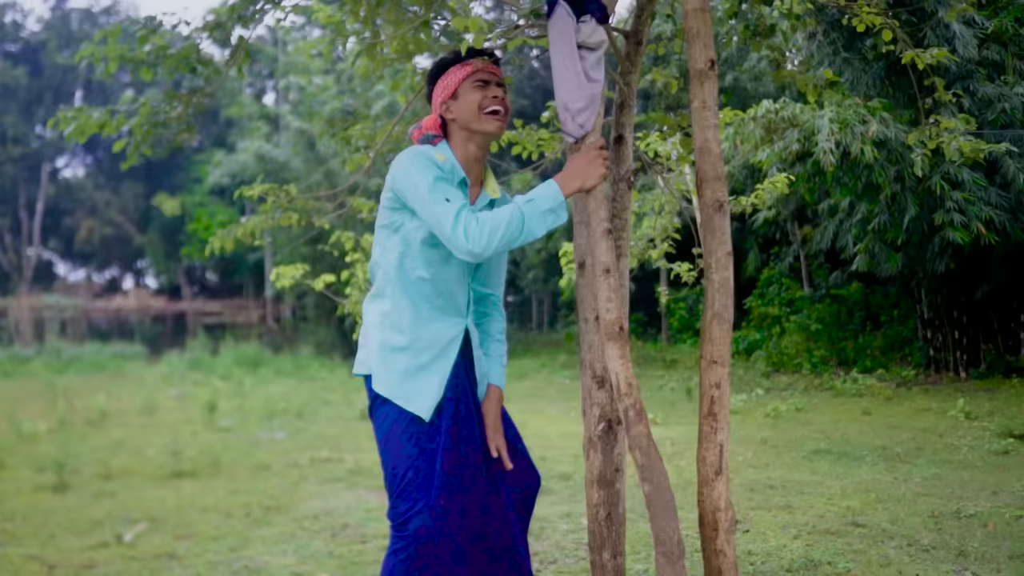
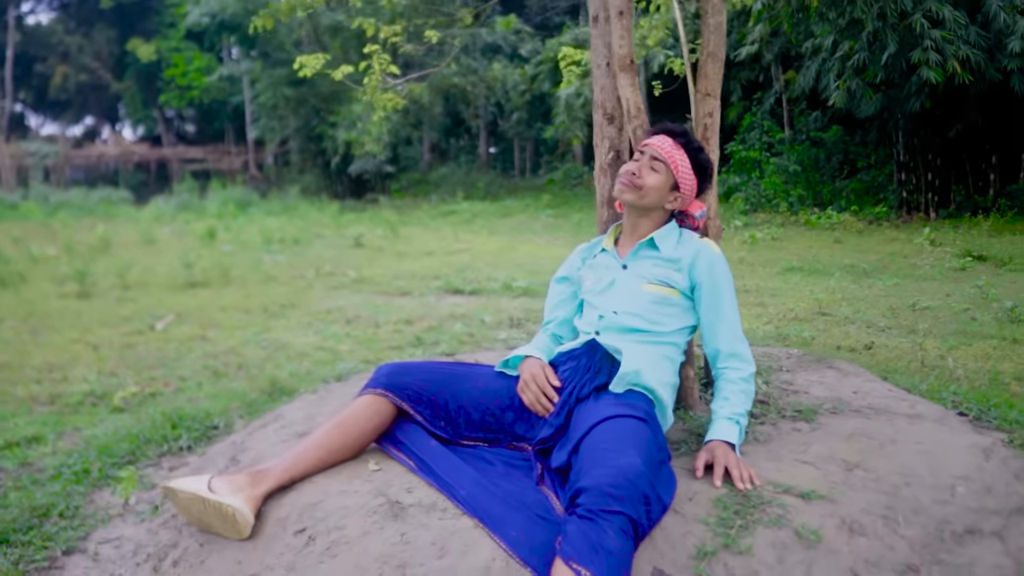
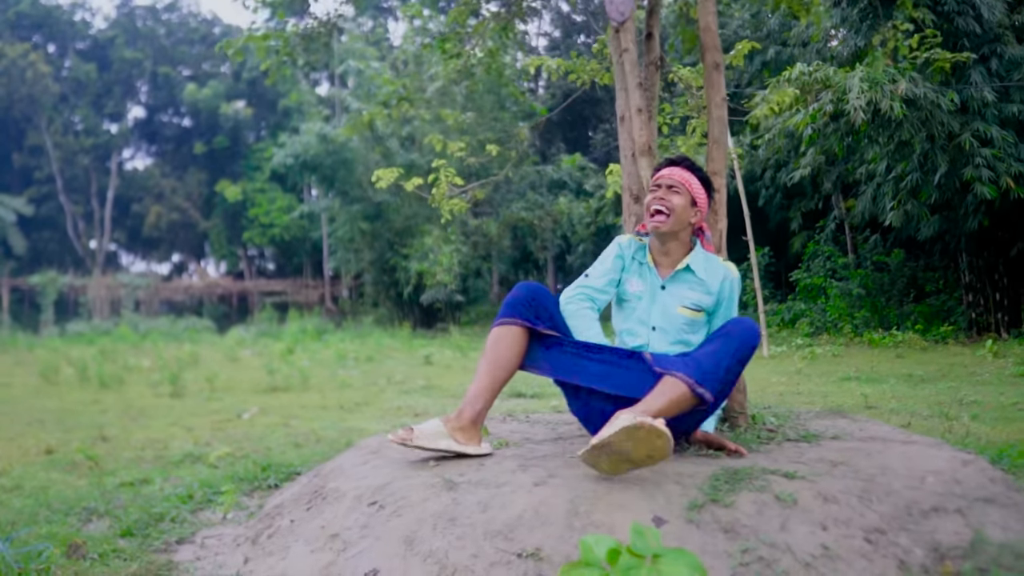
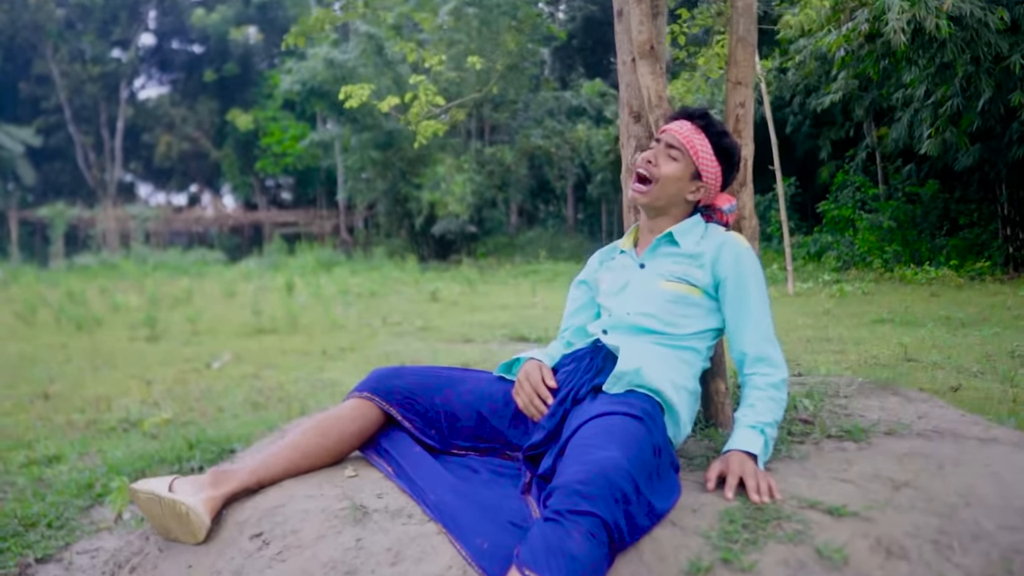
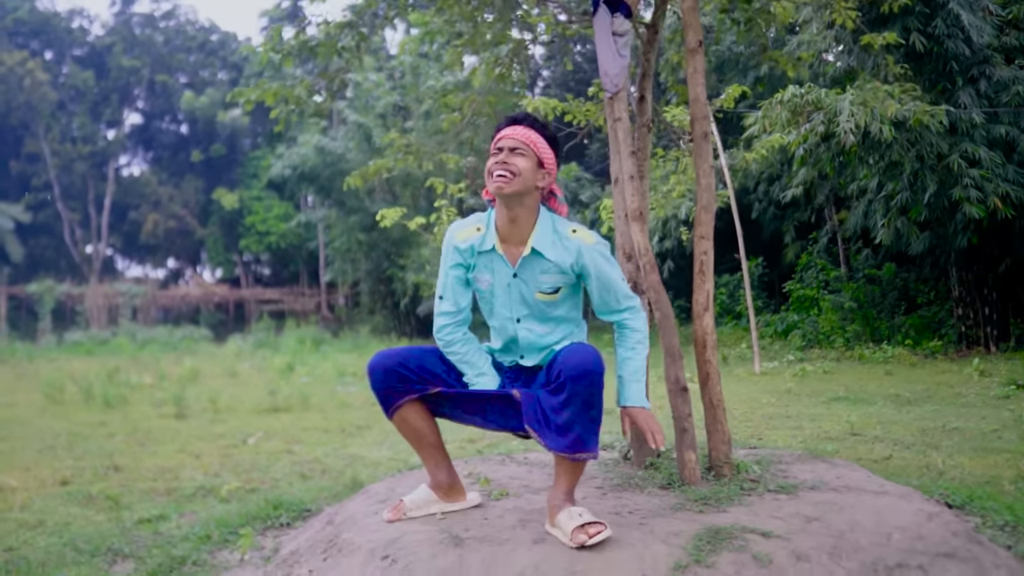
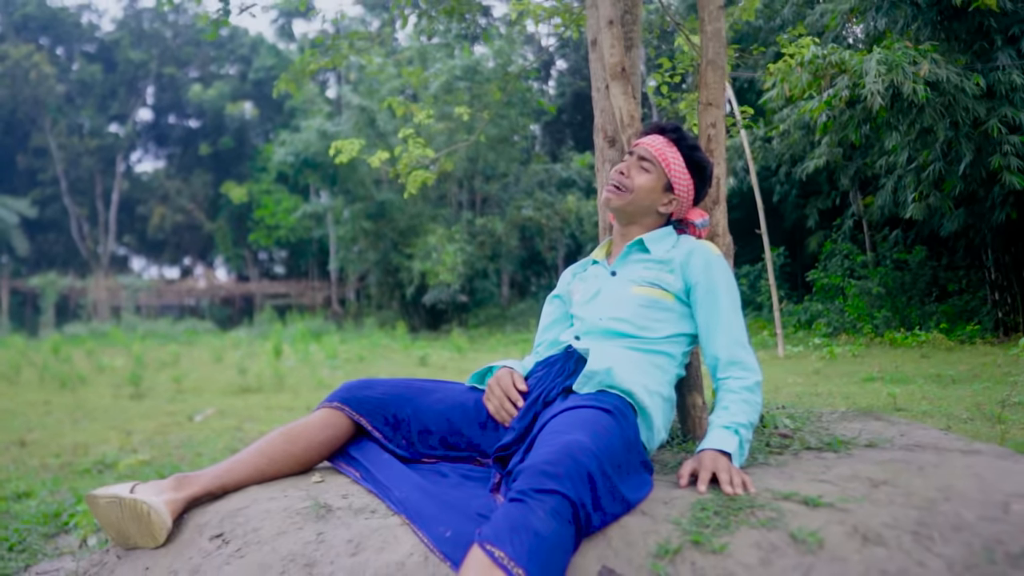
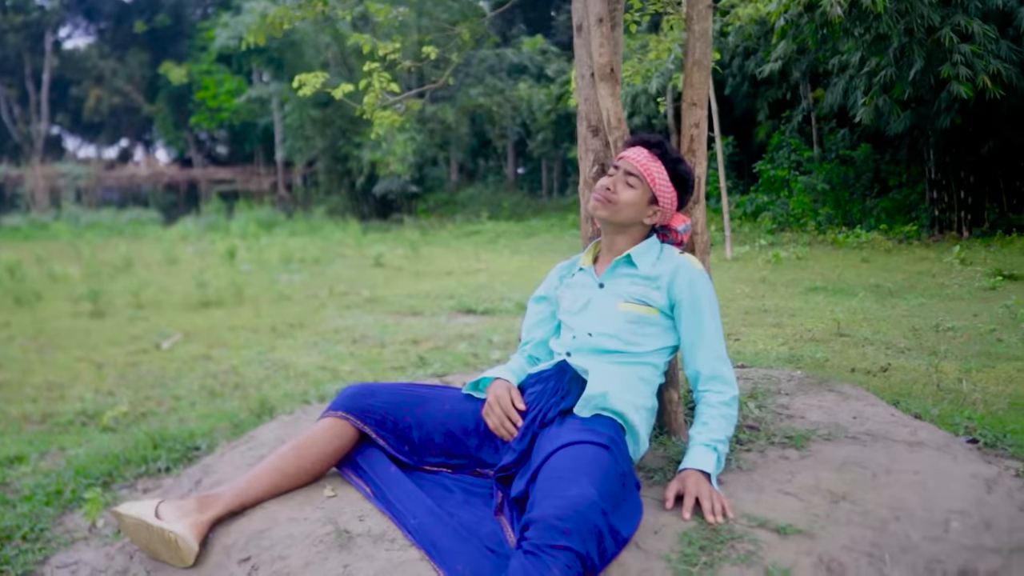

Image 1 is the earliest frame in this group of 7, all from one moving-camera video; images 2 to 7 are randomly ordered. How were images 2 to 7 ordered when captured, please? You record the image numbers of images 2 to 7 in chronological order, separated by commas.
5, 3, 6, 4, 7, 2
